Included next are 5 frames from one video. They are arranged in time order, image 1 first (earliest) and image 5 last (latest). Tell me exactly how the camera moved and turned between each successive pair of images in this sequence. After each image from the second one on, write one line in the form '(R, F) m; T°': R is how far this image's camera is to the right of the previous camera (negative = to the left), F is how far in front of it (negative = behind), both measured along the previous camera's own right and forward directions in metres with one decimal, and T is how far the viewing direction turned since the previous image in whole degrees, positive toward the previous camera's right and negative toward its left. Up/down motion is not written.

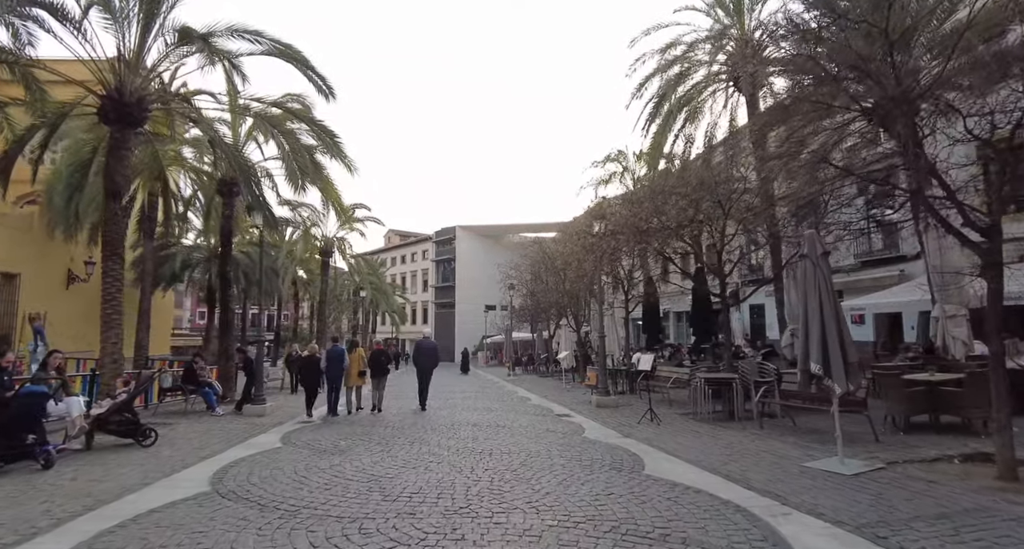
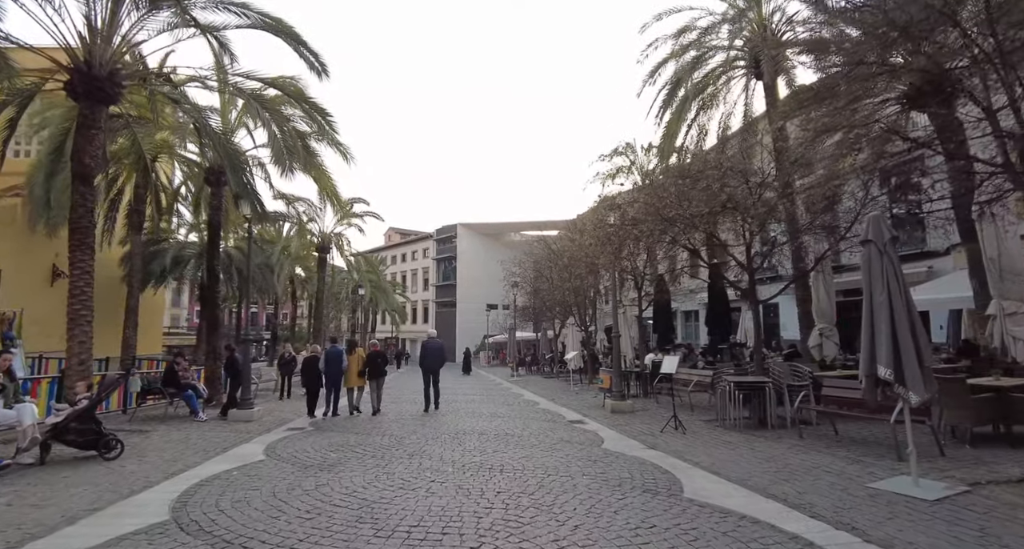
(-0.2, +1.0) m; 0°
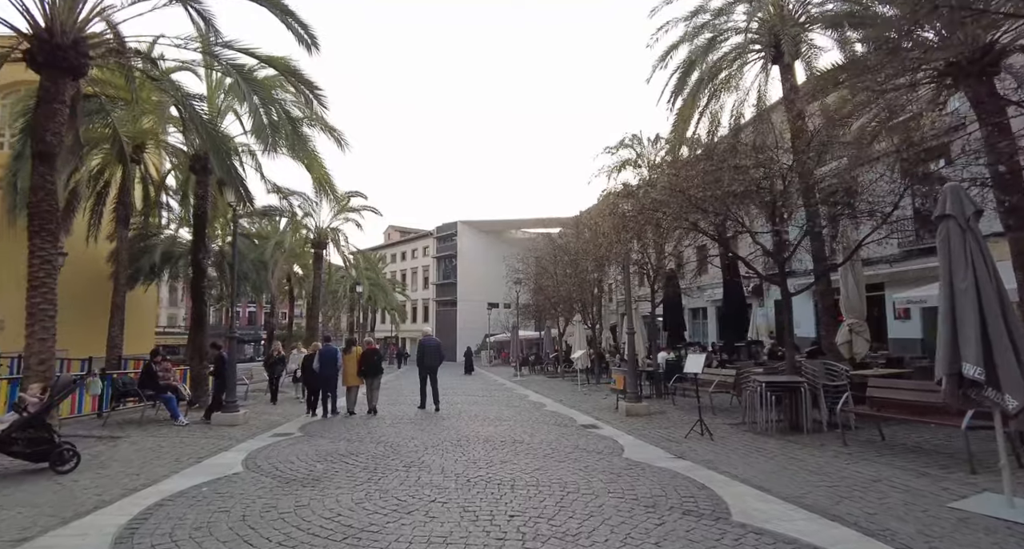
(-0.1, +0.9) m; 0°
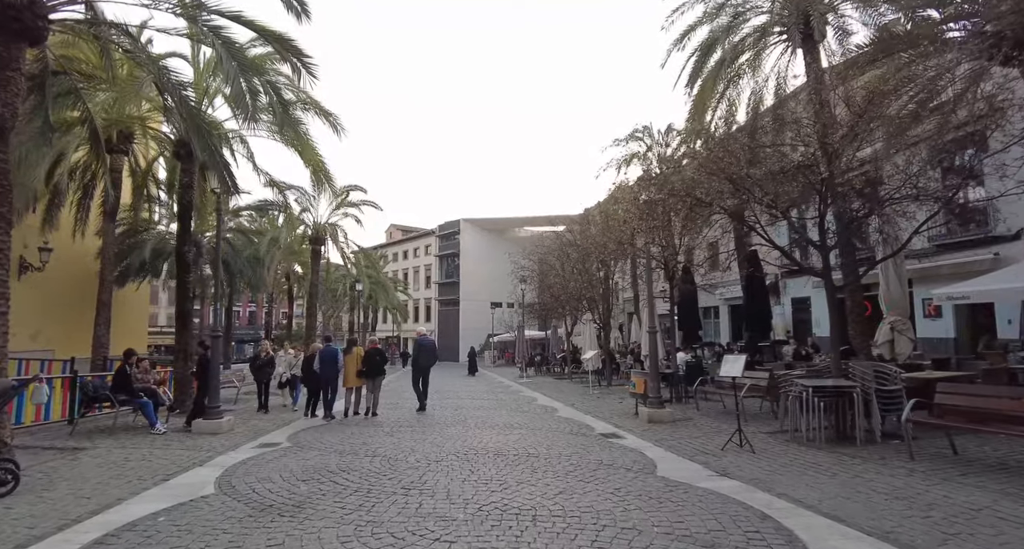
(-0.2, +1.0) m; 0°
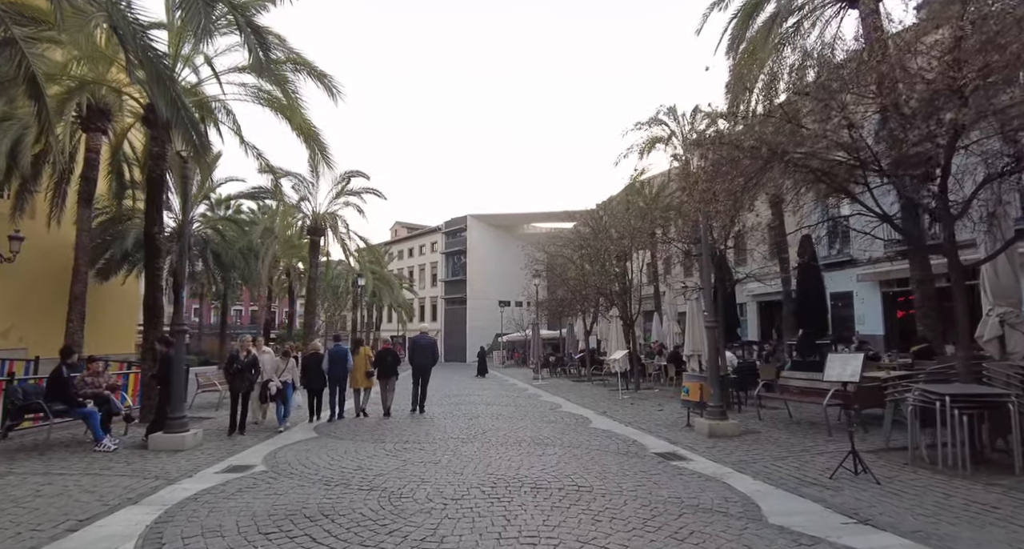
(-0.4, +1.9) m; 0°
